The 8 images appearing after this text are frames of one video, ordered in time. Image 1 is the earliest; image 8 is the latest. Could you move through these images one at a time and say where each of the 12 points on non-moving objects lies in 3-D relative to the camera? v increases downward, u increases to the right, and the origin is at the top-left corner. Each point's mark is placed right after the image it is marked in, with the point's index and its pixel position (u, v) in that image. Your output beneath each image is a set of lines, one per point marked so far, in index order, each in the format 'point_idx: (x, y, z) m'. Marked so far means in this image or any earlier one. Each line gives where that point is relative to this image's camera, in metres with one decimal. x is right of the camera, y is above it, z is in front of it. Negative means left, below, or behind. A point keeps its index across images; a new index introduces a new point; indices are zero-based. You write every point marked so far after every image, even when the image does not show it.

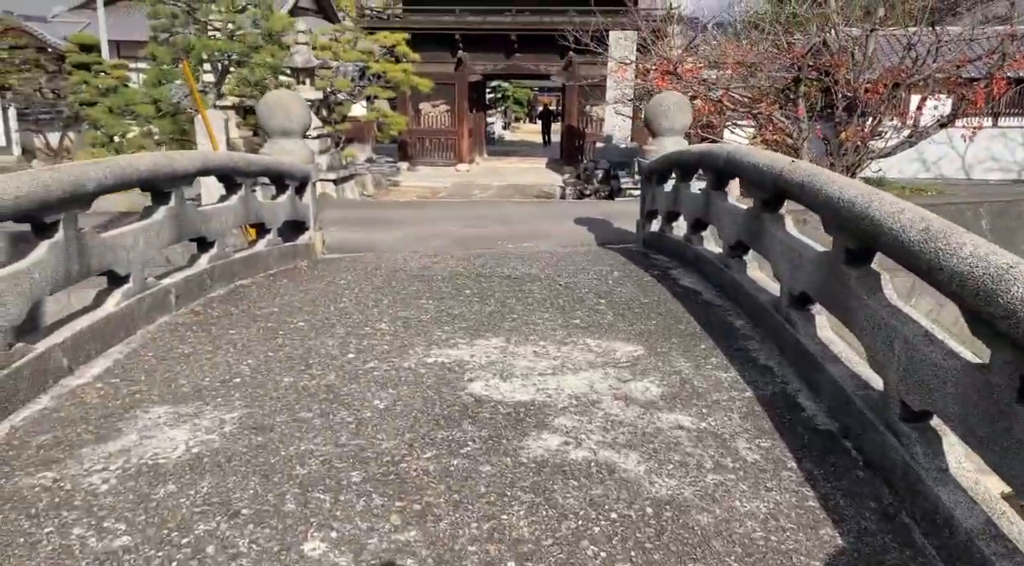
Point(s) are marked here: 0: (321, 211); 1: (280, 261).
0: (-1.8, +0.7, +7.4) m
1: (-1.2, +0.1, +4.2) m
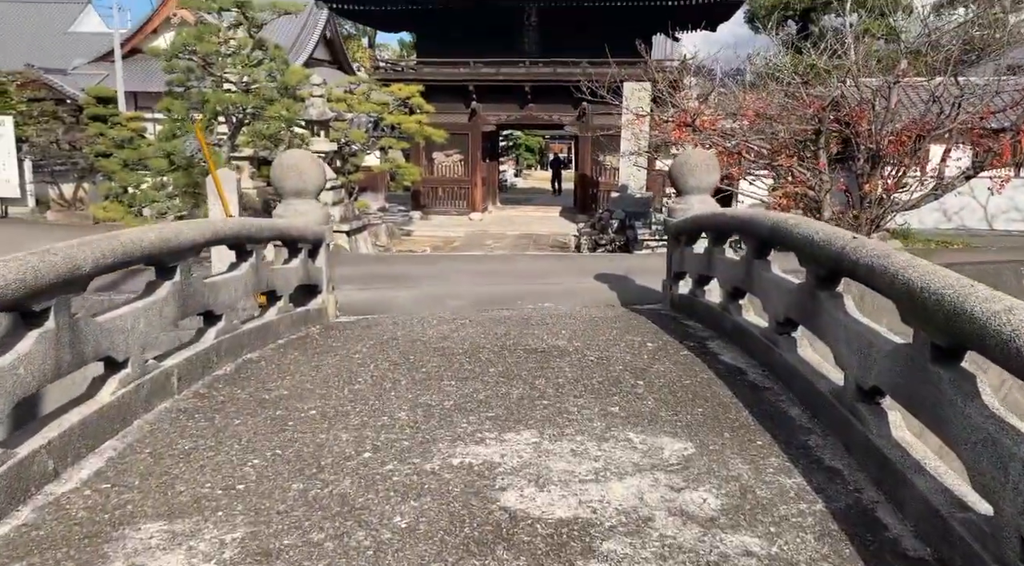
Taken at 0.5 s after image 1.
0: (-1.6, +0.2, +7.2) m
1: (-1.1, -0.2, +4.0) m
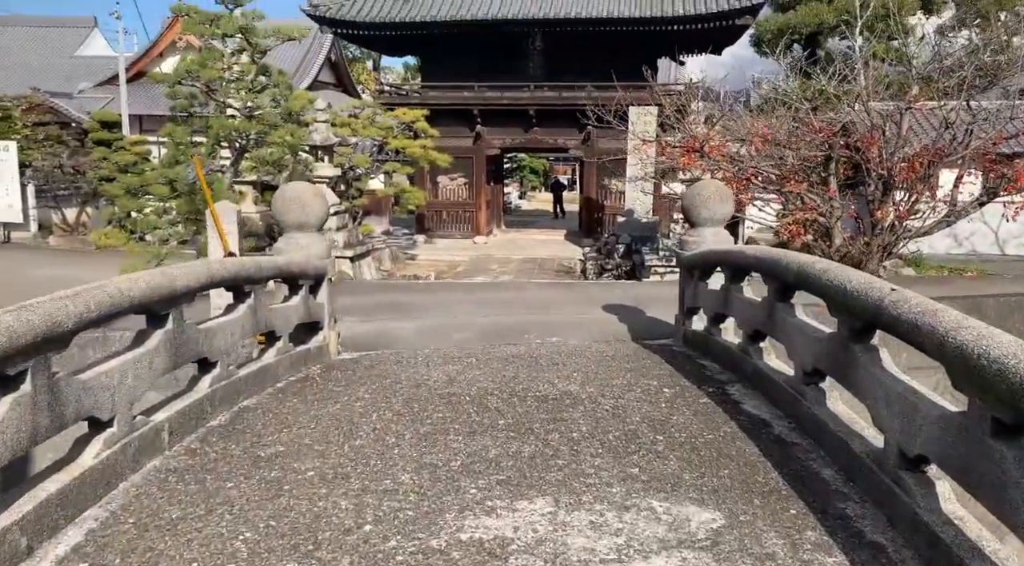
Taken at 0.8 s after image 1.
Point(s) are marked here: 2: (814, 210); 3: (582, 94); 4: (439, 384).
0: (-1.6, -0.1, +7.0) m
1: (-1.1, -0.4, +3.8) m
2: (+3.6, +0.9, +9.4) m
3: (+1.3, +3.7, +15.3) m
4: (-0.3, -0.4, +3.4) m
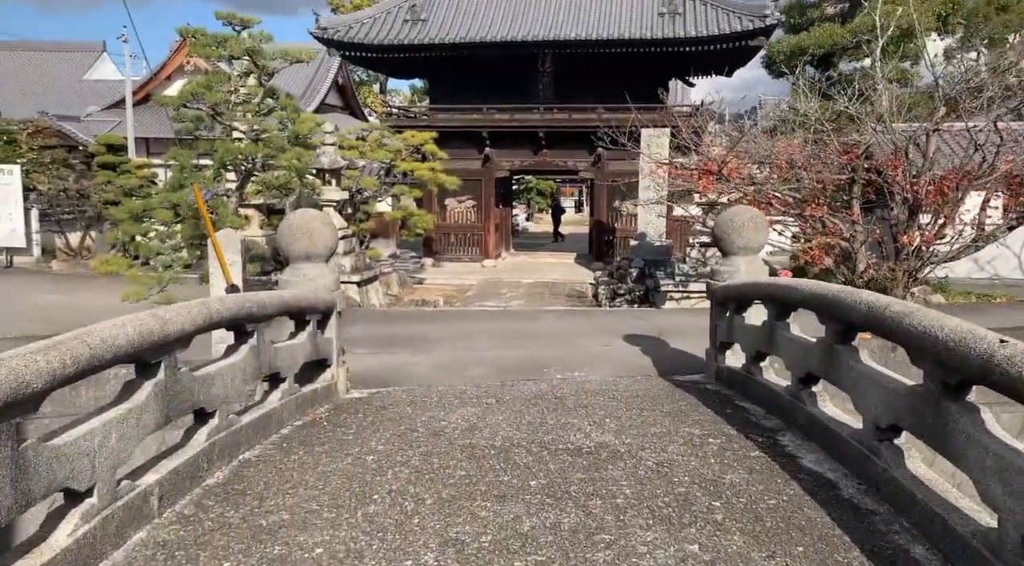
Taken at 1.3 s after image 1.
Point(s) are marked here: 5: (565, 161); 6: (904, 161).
0: (-1.4, -0.4, +6.8) m
1: (-1.0, -0.6, +3.5) m
2: (+3.7, +0.6, +9.1) m
3: (+1.5, +3.2, +15.1) m
4: (-0.2, -0.6, +3.1) m
5: (+1.1, +2.5, +16.0) m
6: (+4.2, +1.3, +8.5) m
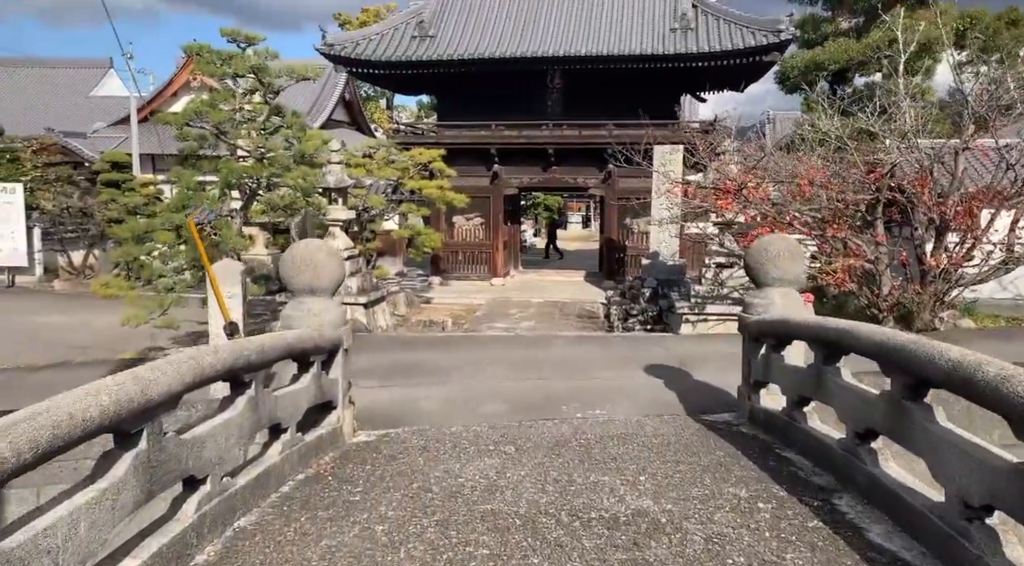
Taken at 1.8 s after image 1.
0: (-1.3, -0.6, +6.5) m
1: (-0.9, -0.7, +3.2) m
2: (+3.9, +0.3, +8.8) m
3: (+1.7, +2.8, +14.8) m
4: (-0.1, -0.7, +2.8) m
5: (+1.2, +2.1, +15.7) m
6: (+4.4, +1.1, +8.2) m
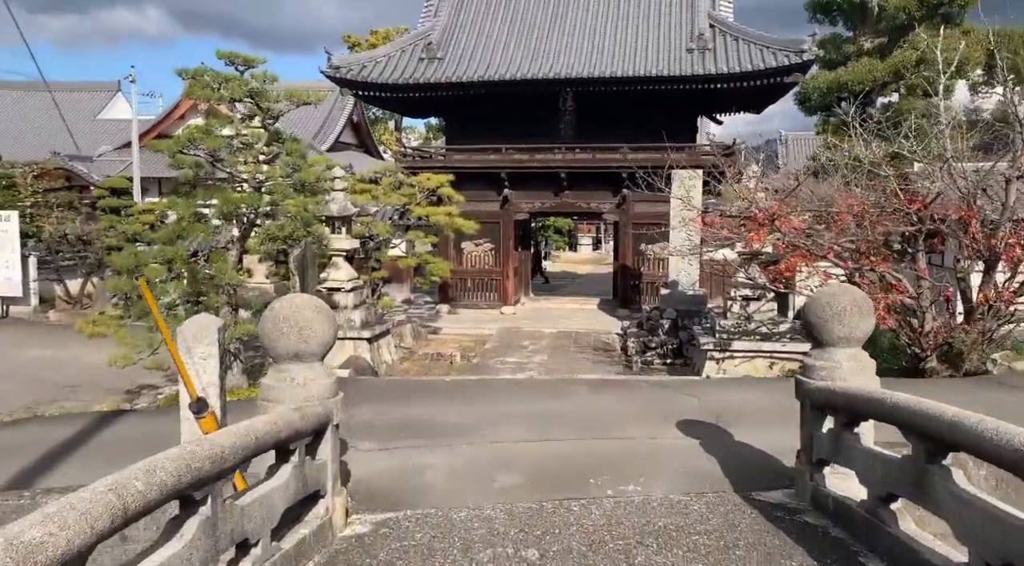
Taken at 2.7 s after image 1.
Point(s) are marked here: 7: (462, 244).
0: (-1.2, -0.9, +5.8) m
1: (-0.8, -1.0, +2.6) m
2: (+4.0, -0.1, +8.1) m
3: (+1.9, +2.3, +14.3) m
4: (0.0, -1.0, +2.2) m
5: (+1.5, +1.5, +15.2) m
6: (+4.5, +0.7, +7.6) m
7: (-1.0, +0.7, +15.4) m
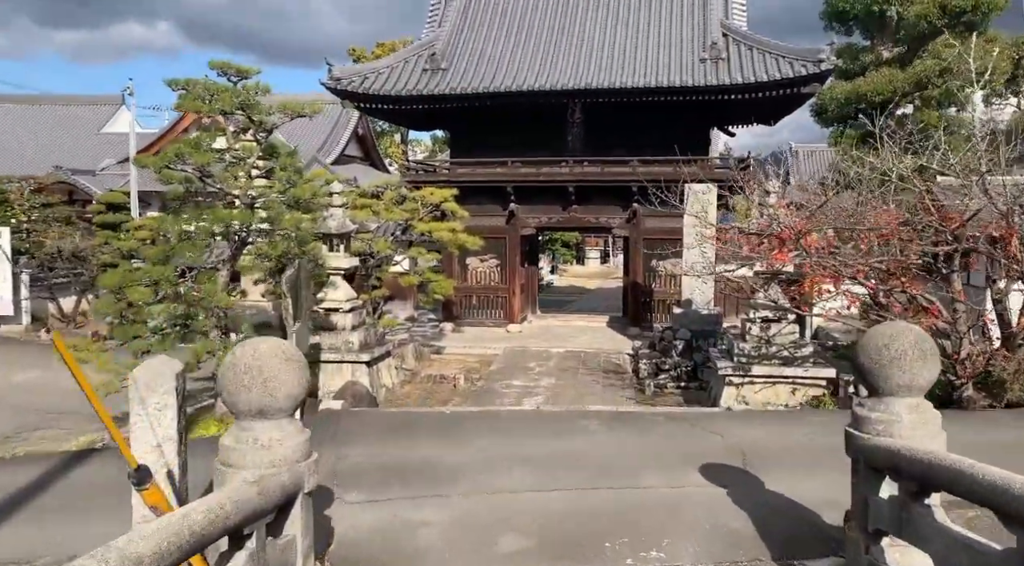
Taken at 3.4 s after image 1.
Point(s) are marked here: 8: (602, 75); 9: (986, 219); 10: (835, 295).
0: (-1.2, -1.1, +5.3) m
1: (-0.8, -1.1, +2.1) m
2: (+4.1, -0.3, +7.6) m
3: (+2.0, +2.0, +13.8) m
4: (0.0, -1.1, +1.7) m
5: (+1.6, +1.2, +14.7) m
6: (+4.5, +0.5, +7.0) m
7: (-0.8, +0.4, +14.9) m
8: (+1.6, +3.7, +14.0) m
9: (+4.5, +0.6, +7.5) m
10: (+3.4, -0.1, +8.4) m
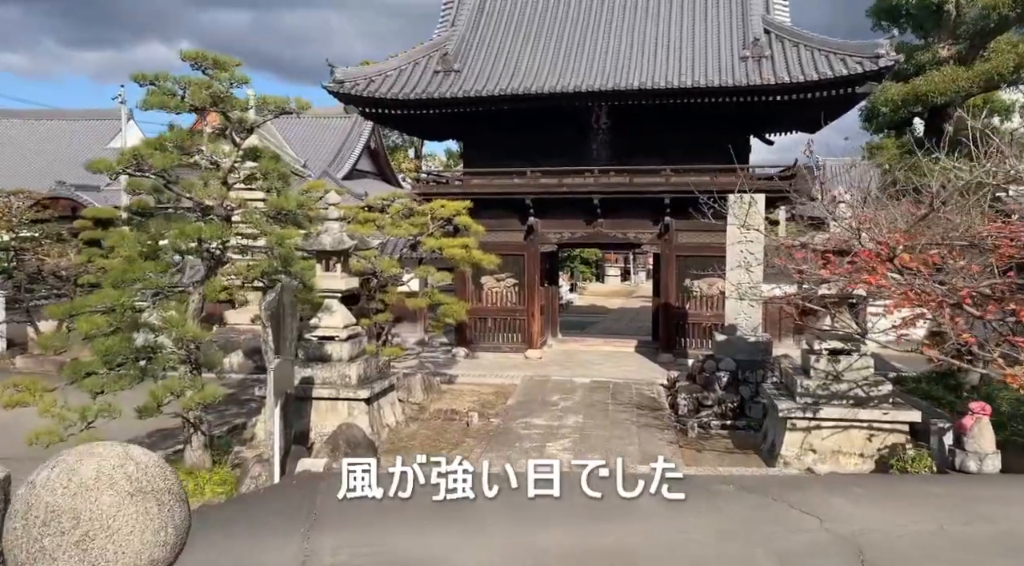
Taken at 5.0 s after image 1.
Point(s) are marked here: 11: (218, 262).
0: (-1.0, -1.3, +4.0) m
1: (-0.7, -1.2, +0.7) m
2: (+4.3, -0.5, +6.1) m
3: (+2.3, +1.6, +12.4) m
4: (0.0, -1.2, +0.3) m
5: (+1.9, +0.8, +13.3) m
6: (+4.7, +0.3, +5.6) m
7: (-0.5, 0.0, +13.6) m
8: (+1.9, +3.3, +12.7) m
9: (+4.7, +0.4, +6.1) m
10: (+3.6, -0.4, +7.0) m
11: (-2.8, +0.2, +7.5) m
